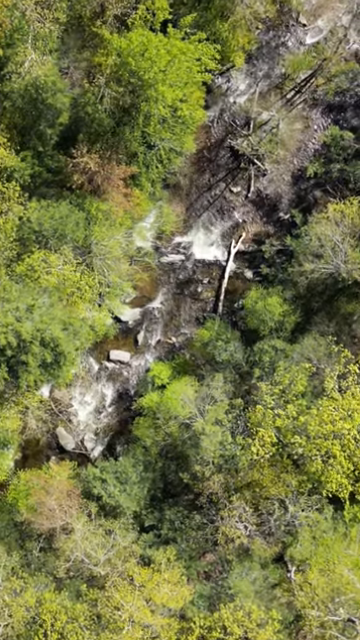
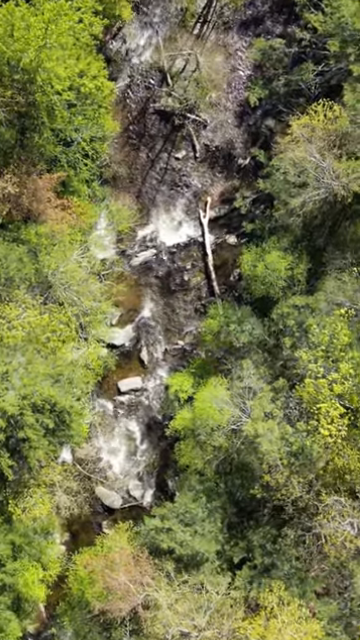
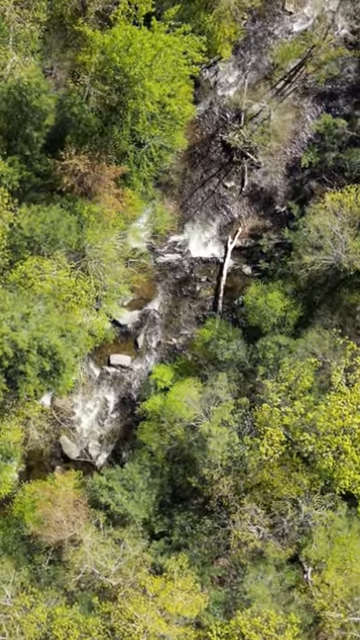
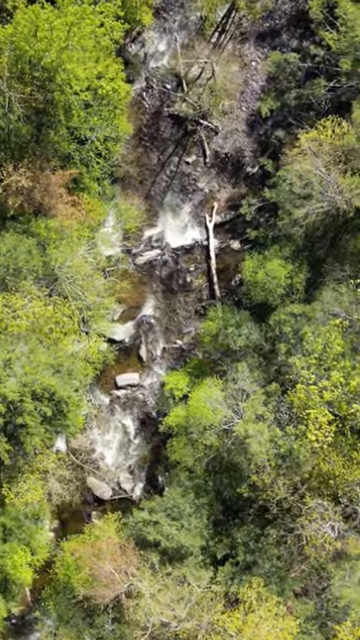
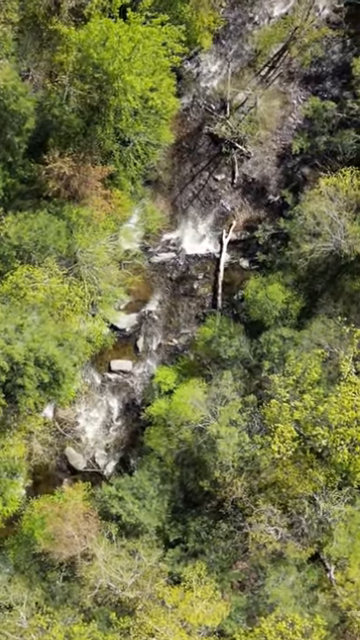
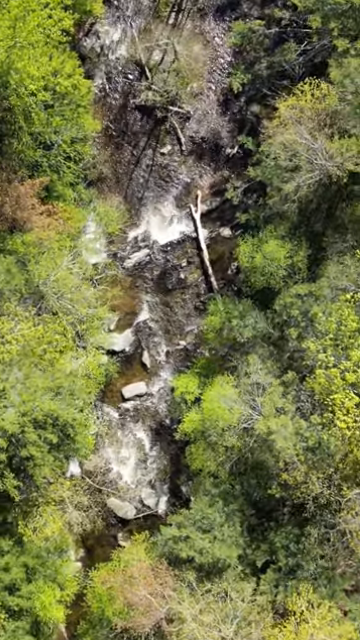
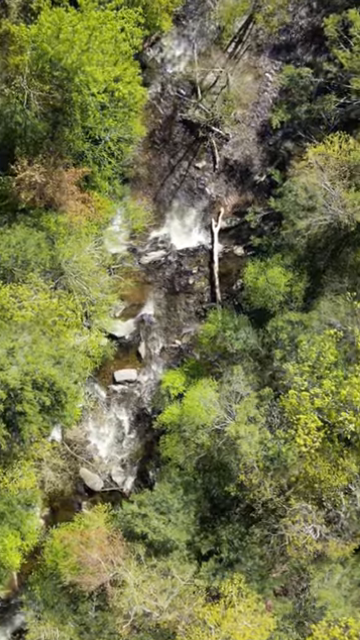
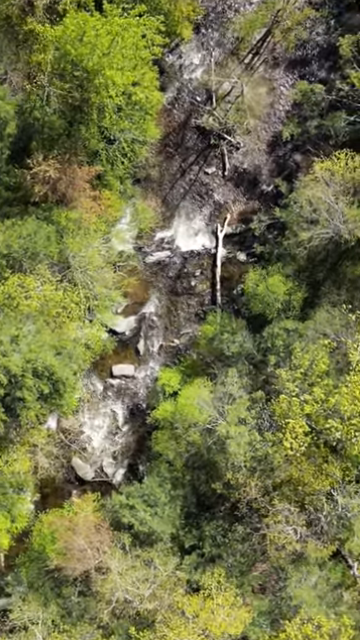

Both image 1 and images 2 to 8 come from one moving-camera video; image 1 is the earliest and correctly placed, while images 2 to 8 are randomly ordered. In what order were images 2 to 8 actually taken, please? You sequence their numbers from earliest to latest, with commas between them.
3, 5, 8, 7, 4, 2, 6
